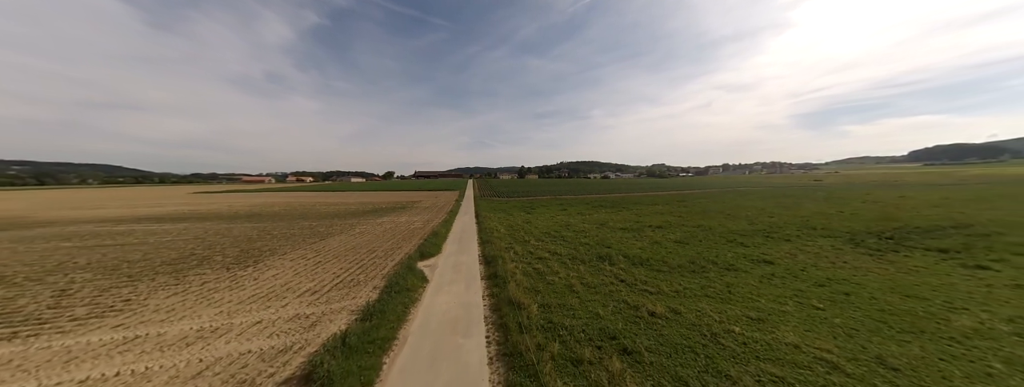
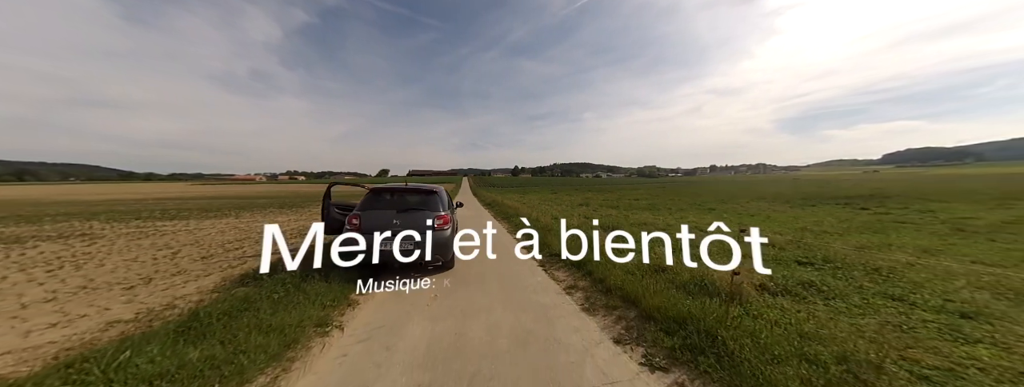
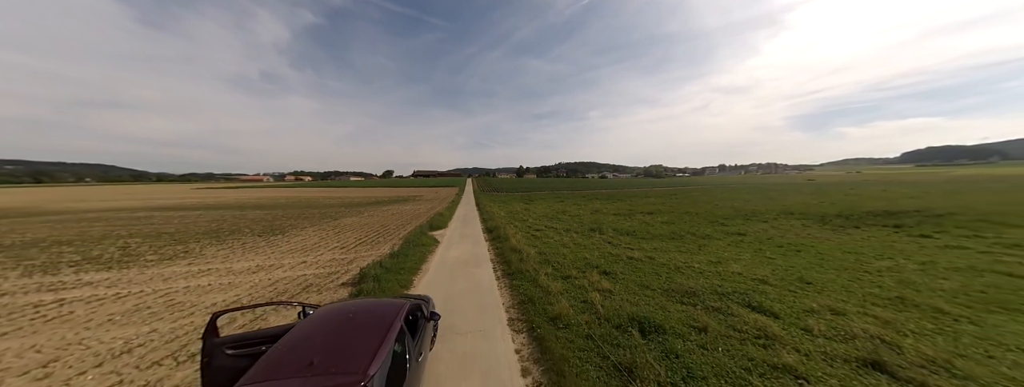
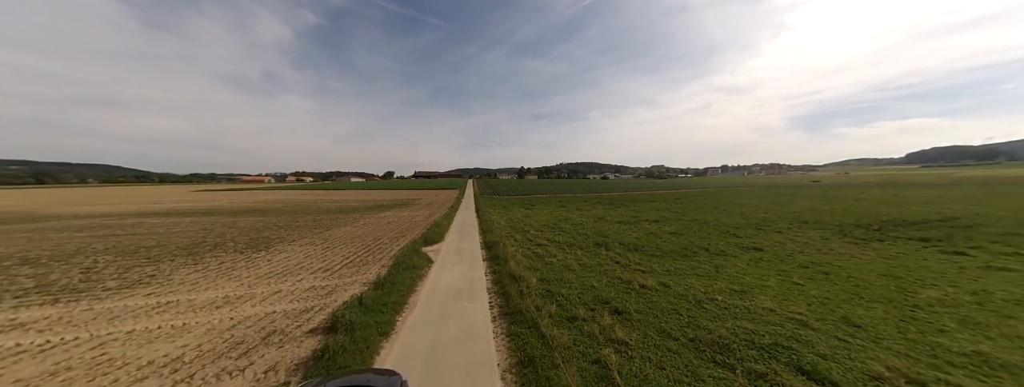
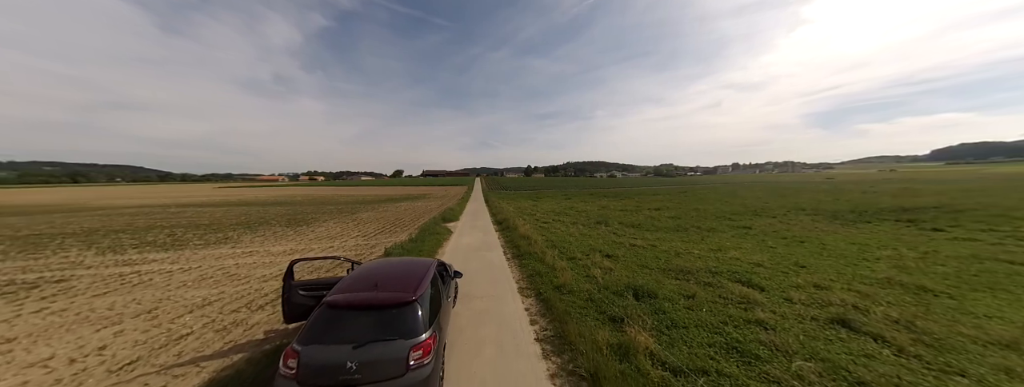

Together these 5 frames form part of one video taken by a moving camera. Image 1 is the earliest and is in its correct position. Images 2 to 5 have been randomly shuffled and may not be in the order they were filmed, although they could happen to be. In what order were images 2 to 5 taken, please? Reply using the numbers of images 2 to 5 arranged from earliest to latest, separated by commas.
4, 3, 5, 2
